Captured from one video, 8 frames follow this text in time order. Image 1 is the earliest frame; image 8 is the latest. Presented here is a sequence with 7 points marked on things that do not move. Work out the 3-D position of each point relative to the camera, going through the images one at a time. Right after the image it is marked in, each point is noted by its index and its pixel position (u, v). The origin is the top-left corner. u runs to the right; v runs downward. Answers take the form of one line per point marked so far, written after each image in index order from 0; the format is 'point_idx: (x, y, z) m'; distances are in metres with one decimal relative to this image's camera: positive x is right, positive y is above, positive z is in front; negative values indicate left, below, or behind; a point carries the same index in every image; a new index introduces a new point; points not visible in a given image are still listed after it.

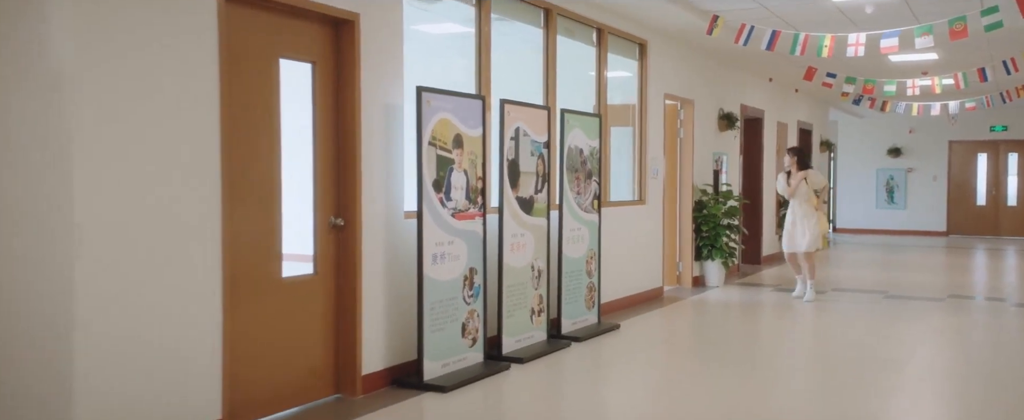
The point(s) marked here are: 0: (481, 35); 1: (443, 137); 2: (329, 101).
0: (-0.2, +1.2, +6.1) m
1: (-0.4, +0.4, +5.4) m
2: (-0.9, +0.5, +4.9) m
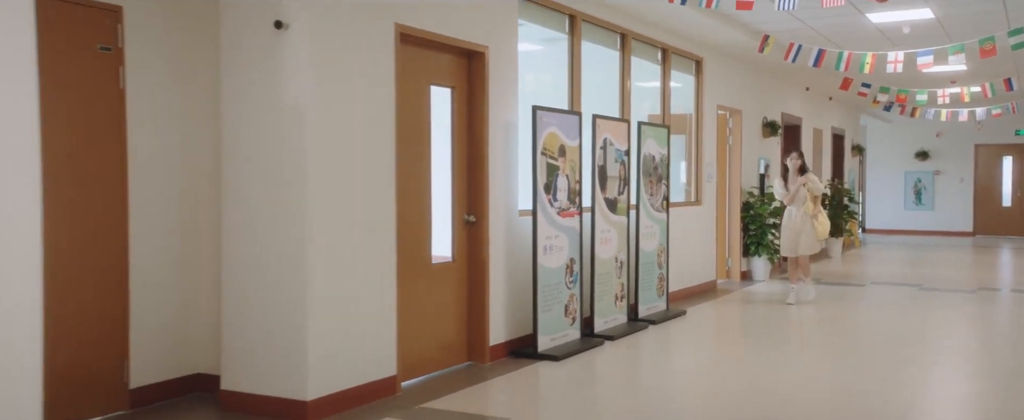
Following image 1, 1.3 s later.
0: (+0.4, +1.2, +7.1) m
1: (+0.3, +0.4, +6.4) m
2: (-0.3, +0.6, +5.9) m
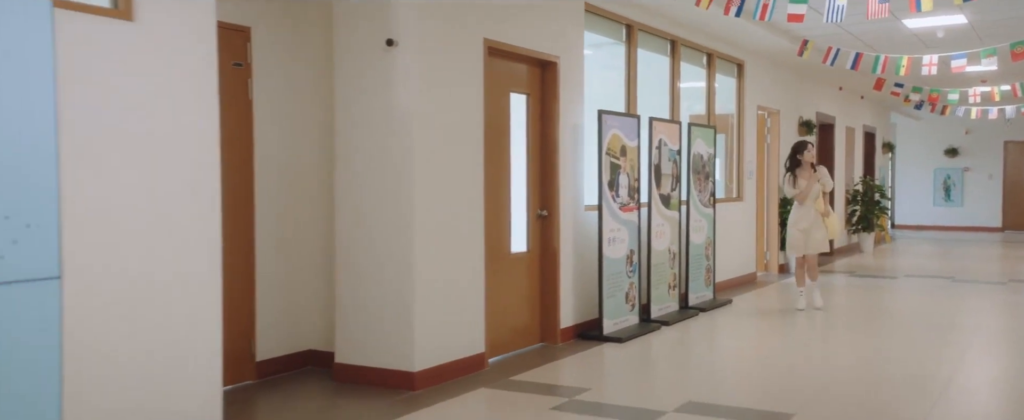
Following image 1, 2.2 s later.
0: (+0.9, +1.2, +7.7) m
1: (+0.8, +0.4, +7.0) m
2: (+0.2, +0.6, +6.5) m
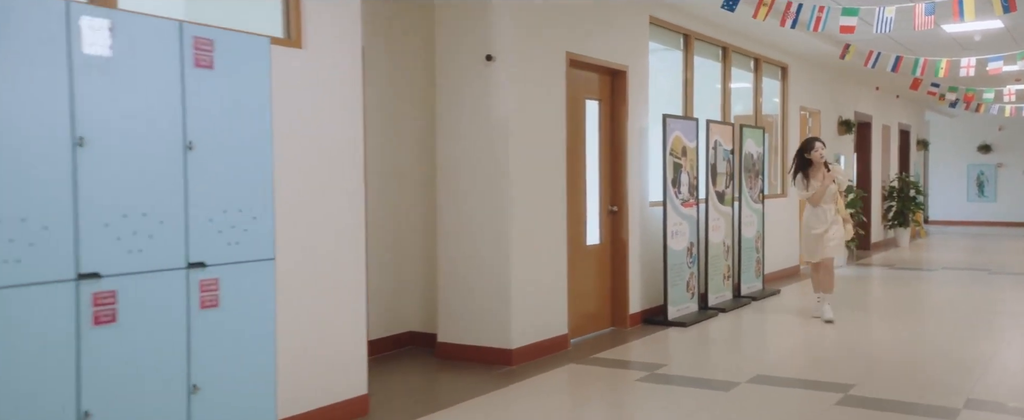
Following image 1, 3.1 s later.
0: (+1.5, +1.2, +8.3) m
1: (+1.3, +0.5, +7.6) m
2: (+0.7, +0.6, +7.1) m
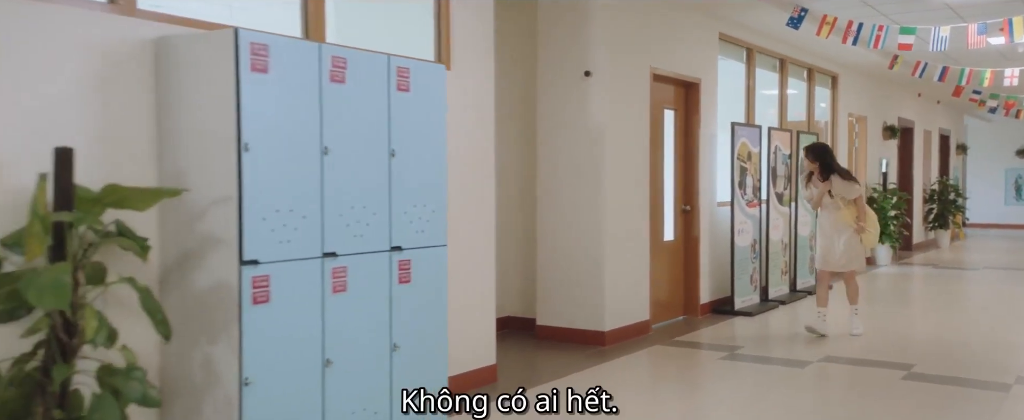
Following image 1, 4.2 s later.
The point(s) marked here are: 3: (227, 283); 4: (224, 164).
0: (+2.2, +1.2, +9.0) m
1: (+2.0, +0.5, +8.3) m
2: (+1.4, +0.6, +7.9) m
3: (-0.9, -0.2, +3.2) m
4: (-0.9, +0.1, +3.2) m
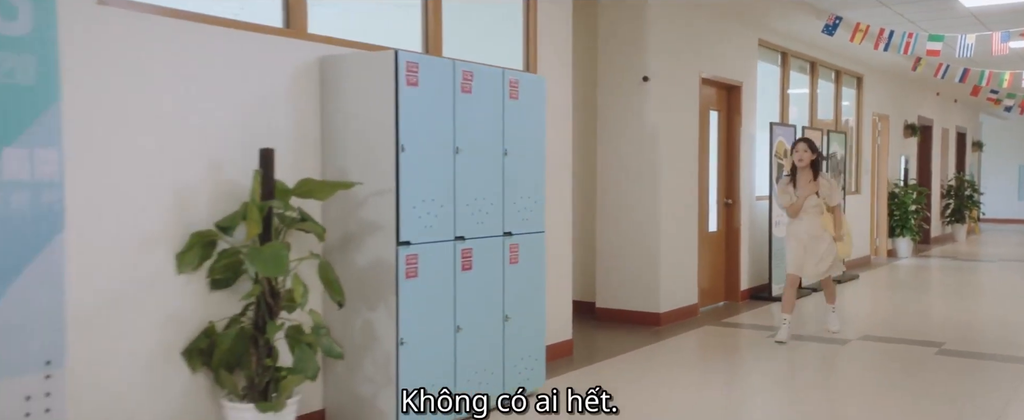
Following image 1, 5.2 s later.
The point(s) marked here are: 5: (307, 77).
0: (+2.7, +1.3, +9.7) m
1: (+2.5, +0.5, +9.0) m
2: (+1.9, +0.7, +8.5) m
3: (-0.5, -0.2, +3.8) m
4: (-0.5, +0.2, +3.8) m
5: (-0.8, +0.5, +3.9) m
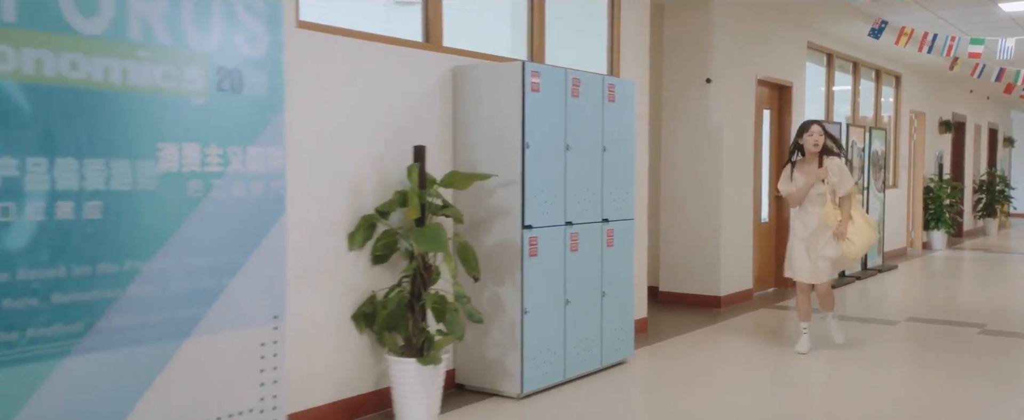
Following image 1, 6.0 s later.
0: (+3.4, +1.4, +10.2) m
1: (+3.1, +0.6, +9.5) m
2: (+2.5, +0.8, +9.1) m
3: (0.0, -0.1, +4.5) m
4: (0.0, +0.2, +4.5) m
5: (-0.3, +0.6, +4.6) m
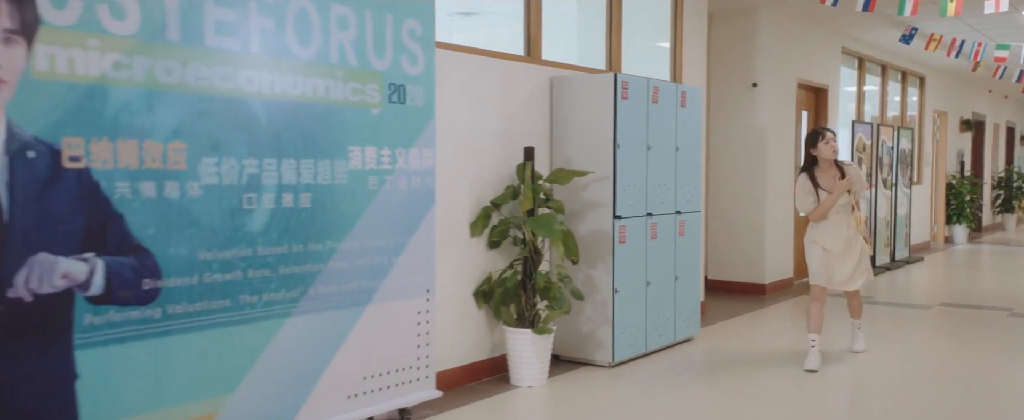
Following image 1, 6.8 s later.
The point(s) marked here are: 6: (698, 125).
0: (+3.9, +1.4, +10.9) m
1: (+3.7, +0.7, +10.2) m
2: (+3.0, +0.8, +9.7) m
3: (+0.5, -0.1, +5.1) m
4: (+0.5, +0.3, +5.1) m
5: (+0.2, +0.6, +5.2) m
6: (+1.1, +0.5, +6.0) m
